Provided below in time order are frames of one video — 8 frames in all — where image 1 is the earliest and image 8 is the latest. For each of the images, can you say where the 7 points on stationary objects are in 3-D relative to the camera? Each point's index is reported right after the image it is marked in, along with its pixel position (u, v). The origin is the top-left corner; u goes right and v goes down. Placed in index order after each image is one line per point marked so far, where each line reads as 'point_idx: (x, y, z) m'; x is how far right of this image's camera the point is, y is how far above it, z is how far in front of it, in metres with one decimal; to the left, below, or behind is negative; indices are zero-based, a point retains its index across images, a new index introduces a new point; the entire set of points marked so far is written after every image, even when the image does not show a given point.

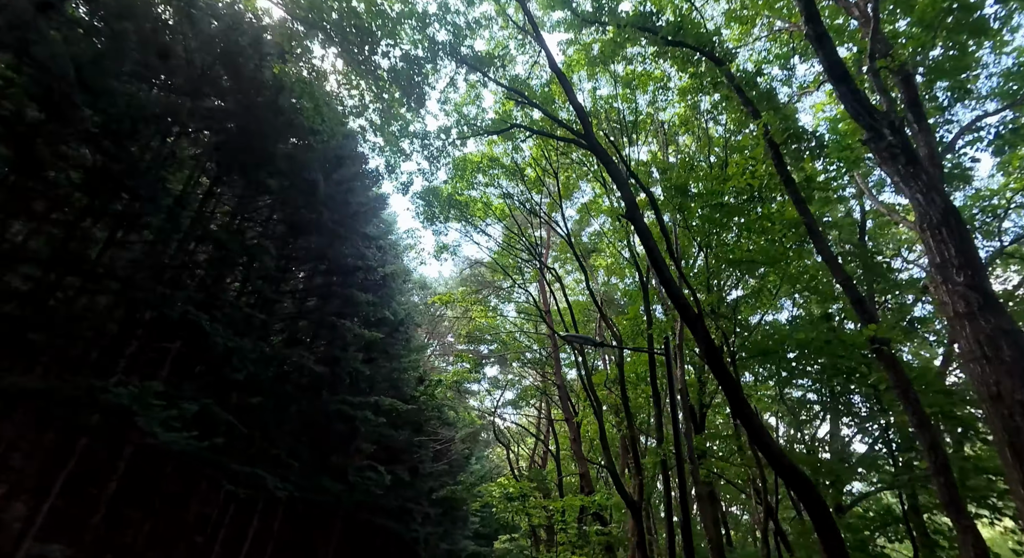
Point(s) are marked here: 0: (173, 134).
0: (-6.1, +2.6, +9.2) m
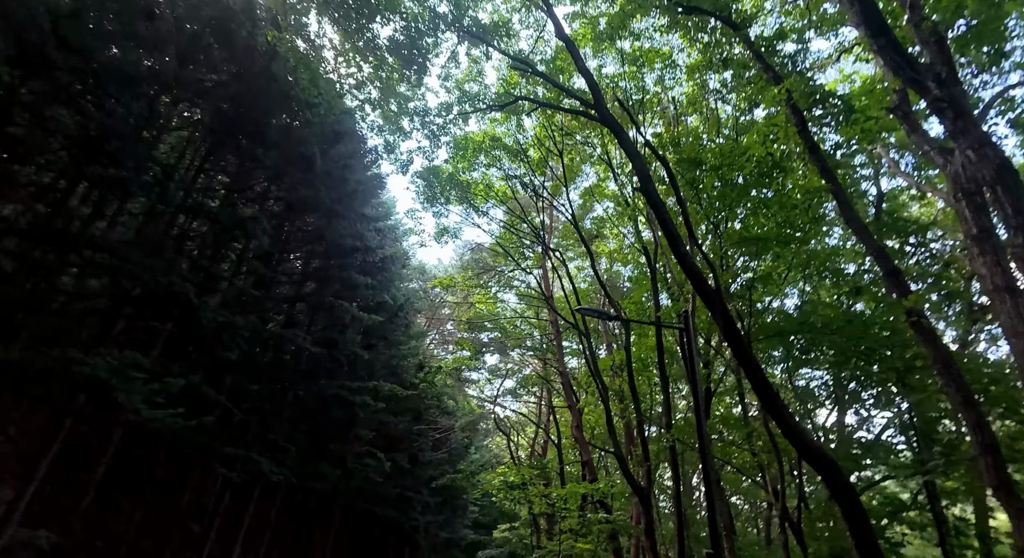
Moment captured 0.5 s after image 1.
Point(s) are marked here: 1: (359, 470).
0: (-6.0, +3.0, +8.8) m
1: (-4.0, -4.8, +13.3) m
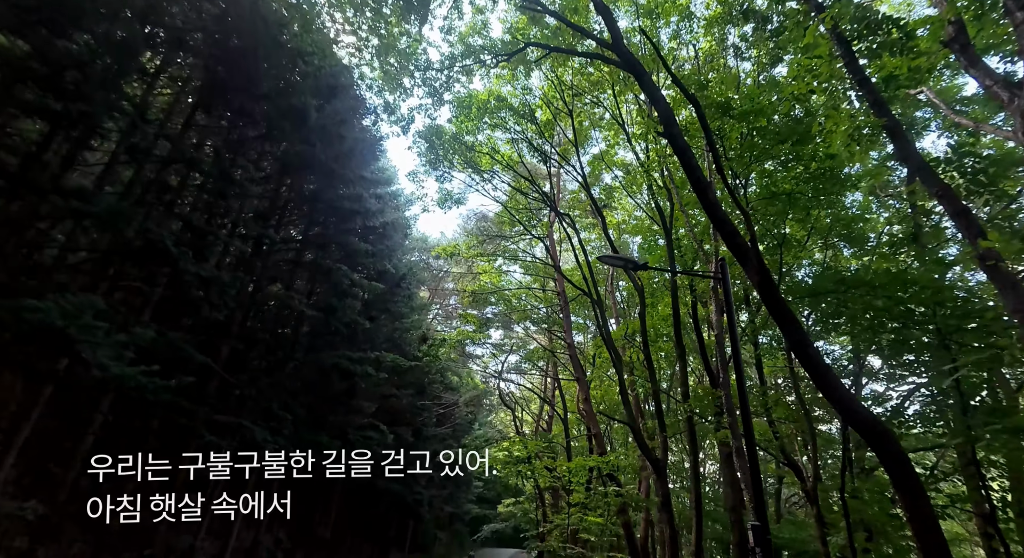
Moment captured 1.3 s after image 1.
0: (-5.8, +3.6, +8.2) m
1: (-3.9, -3.9, +12.9) m
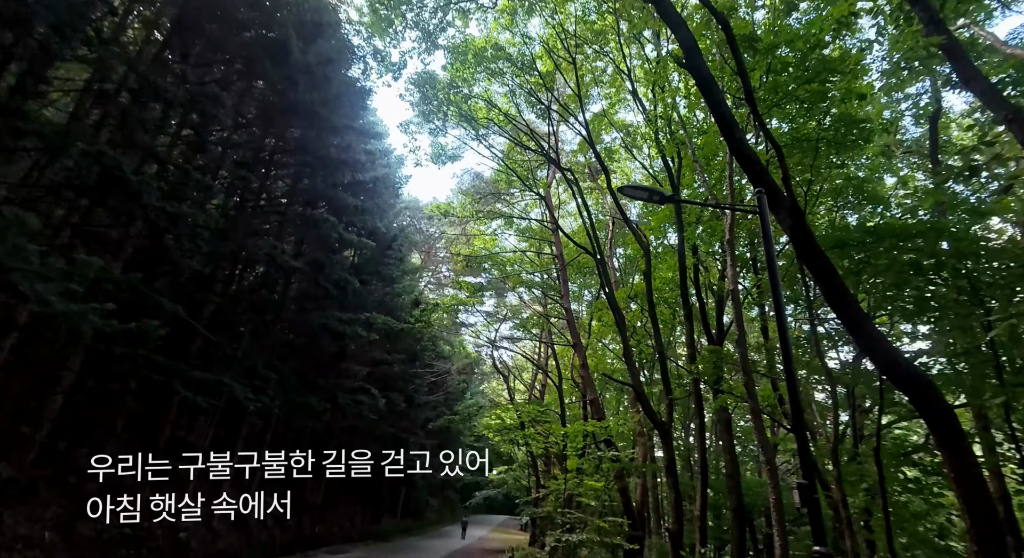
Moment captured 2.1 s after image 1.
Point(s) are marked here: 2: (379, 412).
0: (-5.8, +4.4, +7.3) m
1: (-4.0, -2.9, +12.5) m
2: (-4.4, -4.3, +17.0) m
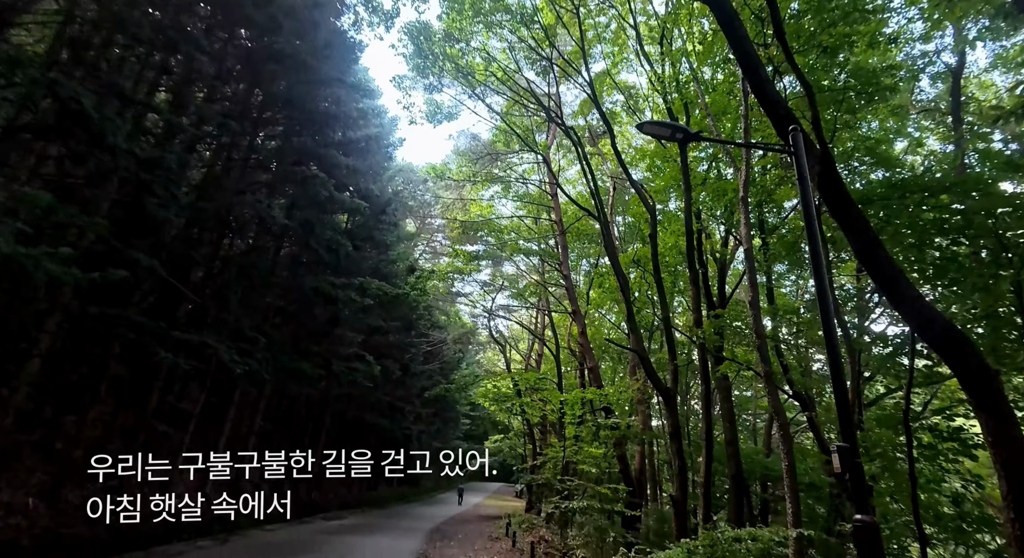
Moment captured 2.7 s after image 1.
0: (-5.7, +4.9, +6.7) m
1: (-4.0, -2.1, +12.2) m
2: (-4.5, -3.2, +16.8) m
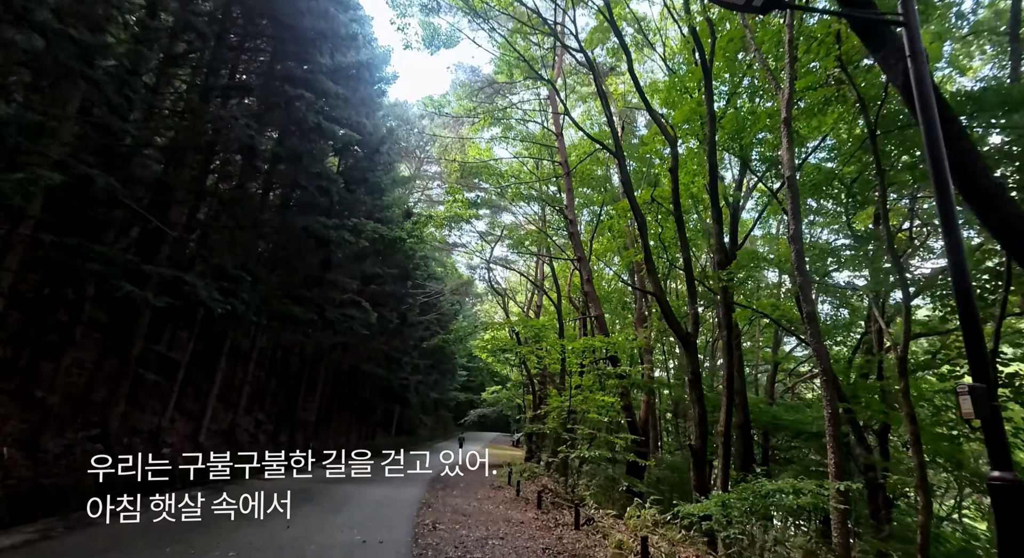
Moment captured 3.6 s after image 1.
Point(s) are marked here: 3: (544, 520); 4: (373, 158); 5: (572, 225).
0: (-5.6, +5.7, +5.5) m
1: (-3.9, -0.8, +11.6) m
2: (-4.5, -1.5, +16.3) m
3: (+0.5, -3.5, +7.4) m
4: (-3.6, +3.1, +13.4) m
5: (+1.8, +1.6, +15.4) m
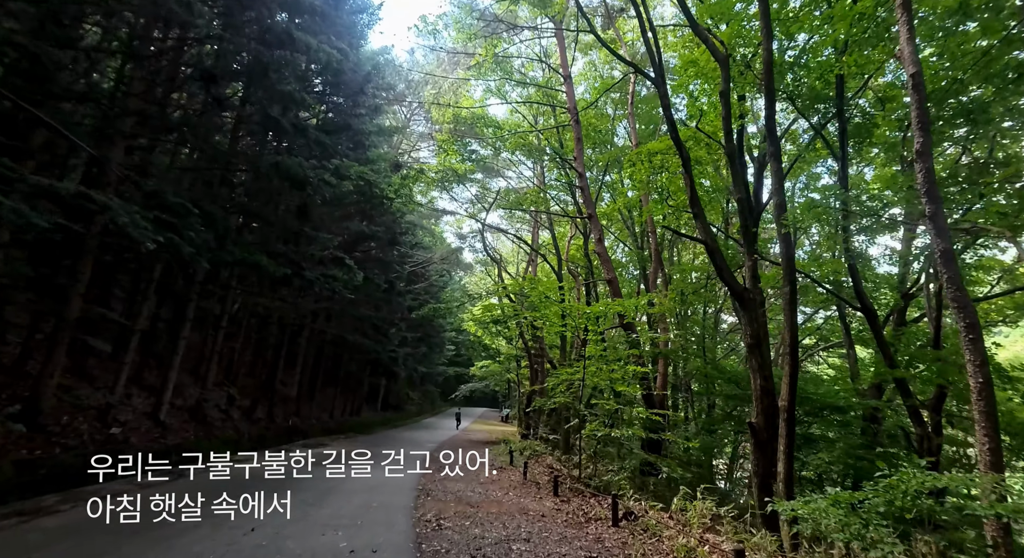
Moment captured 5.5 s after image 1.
0: (-5.2, +6.3, +3.7) m
1: (-3.8, +0.1, +10.2) m
2: (-4.5, -0.4, +14.9) m
3: (+0.7, -2.8, +6.2) m
4: (-3.5, +4.1, +11.8) m
5: (+1.8, +2.6, +14.0) m
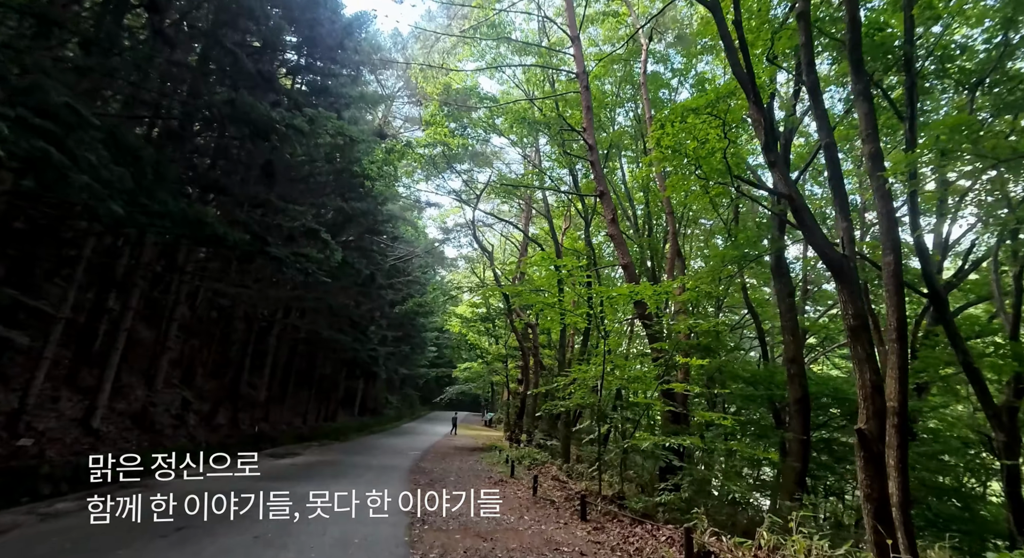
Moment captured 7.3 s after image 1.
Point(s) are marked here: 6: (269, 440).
0: (-4.8, +6.7, +2.1) m
1: (-3.7, +0.4, +8.6) m
2: (-4.6, -0.1, +13.2) m
3: (+0.9, -2.5, +4.8) m
4: (-3.5, +4.4, +10.2) m
5: (+1.7, +2.9, +12.6) m
6: (-6.8, -4.5, +14.4) m
